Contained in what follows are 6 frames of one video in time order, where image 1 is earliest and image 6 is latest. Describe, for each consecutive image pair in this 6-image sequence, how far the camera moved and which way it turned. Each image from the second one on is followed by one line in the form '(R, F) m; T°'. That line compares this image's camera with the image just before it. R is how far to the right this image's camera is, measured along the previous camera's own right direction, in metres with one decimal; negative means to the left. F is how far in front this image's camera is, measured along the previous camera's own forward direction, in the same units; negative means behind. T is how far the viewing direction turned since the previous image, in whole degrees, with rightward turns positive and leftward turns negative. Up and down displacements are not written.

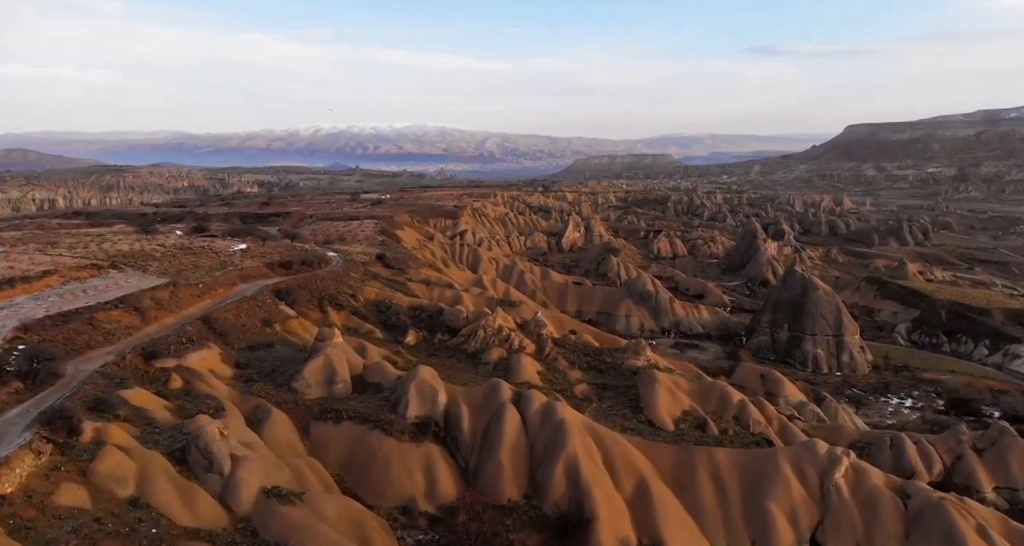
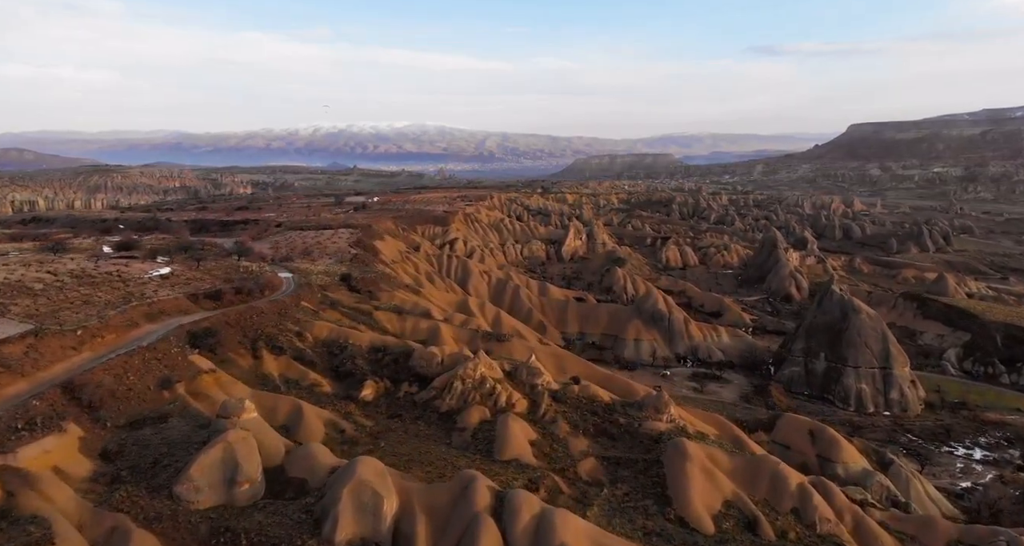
(+0.4, +6.1) m; 0°
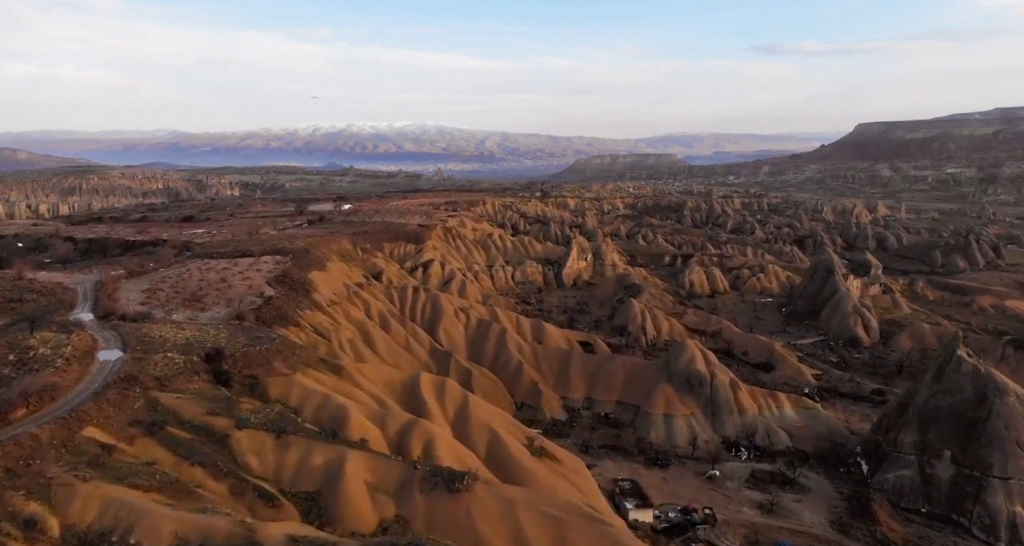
(+0.8, +12.0) m; 0°
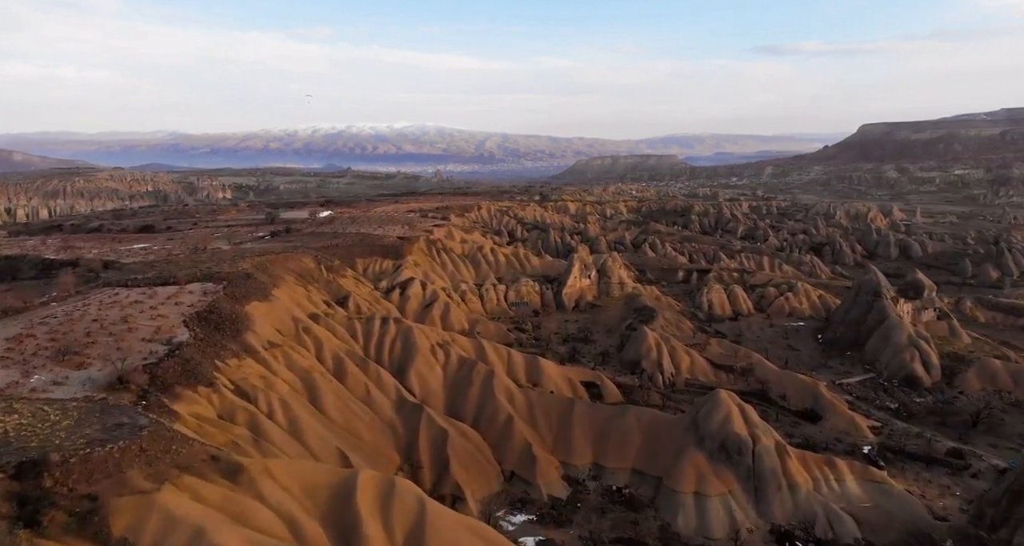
(+0.5, +6.8) m; 0°
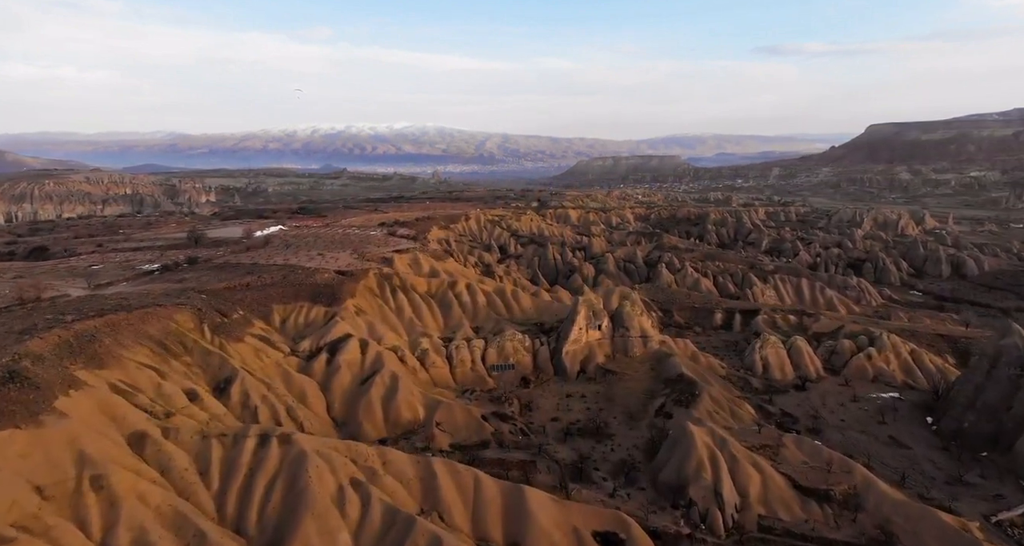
(+0.9, +12.7) m; 0°
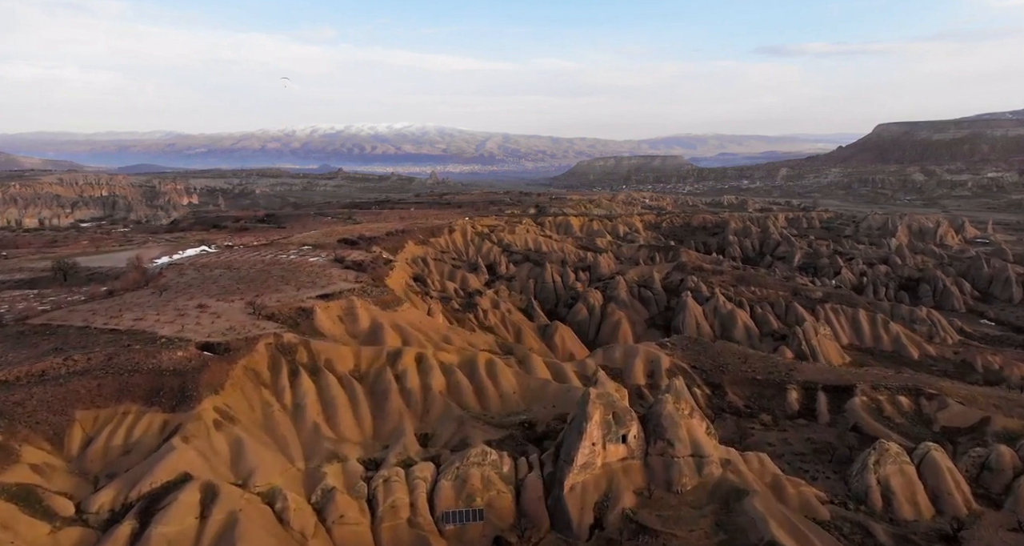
(+0.8, +12.8) m; 0°
